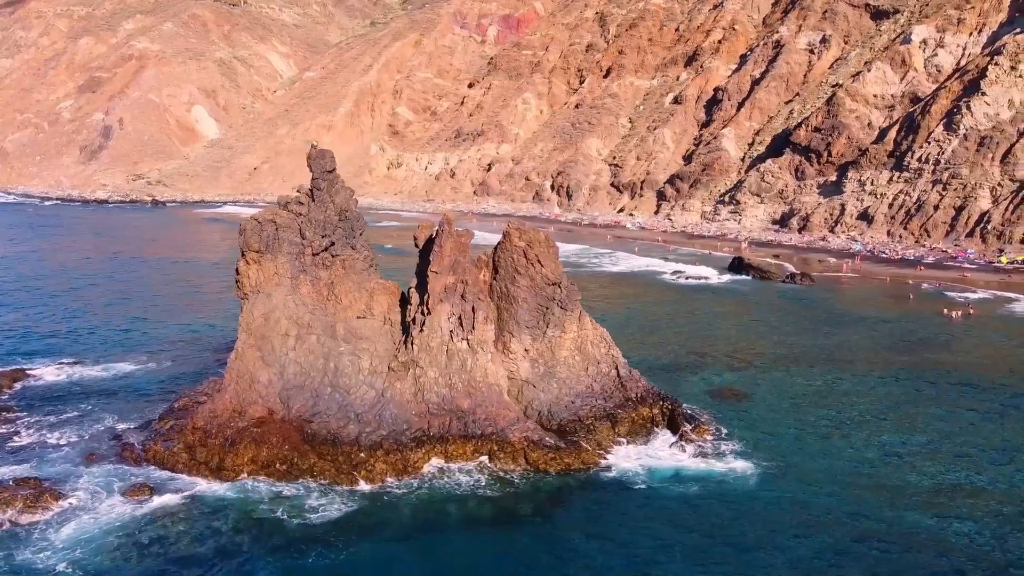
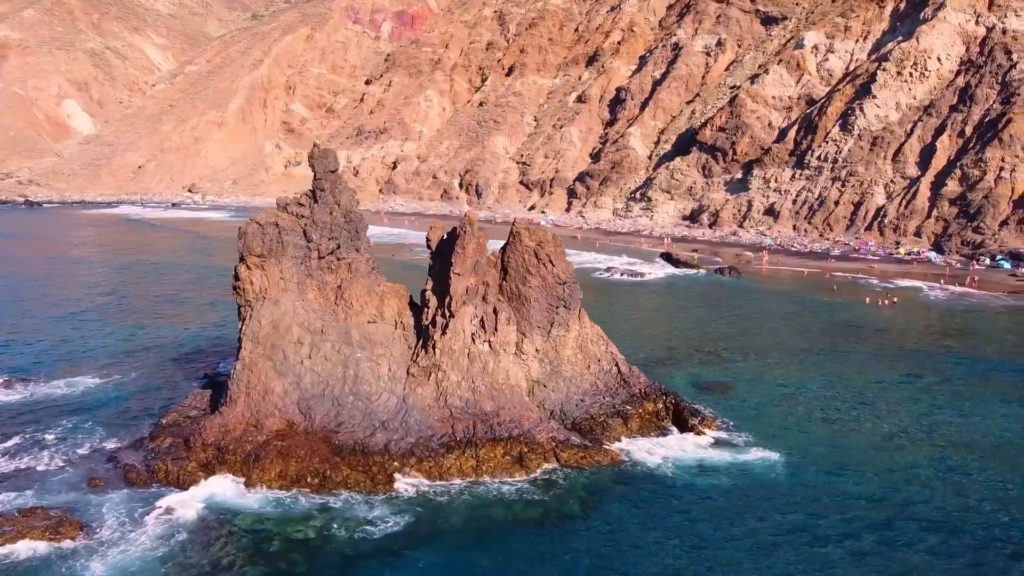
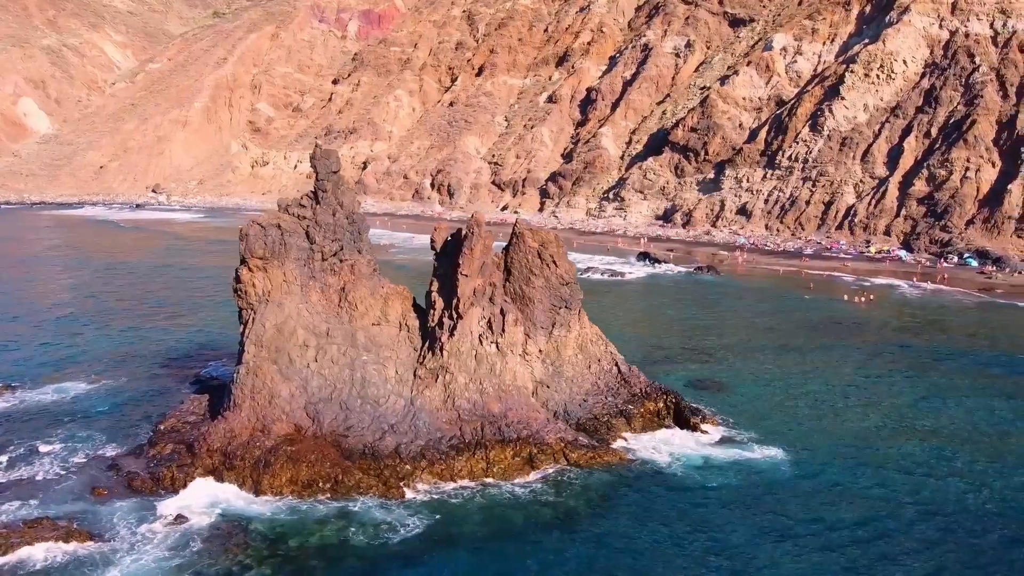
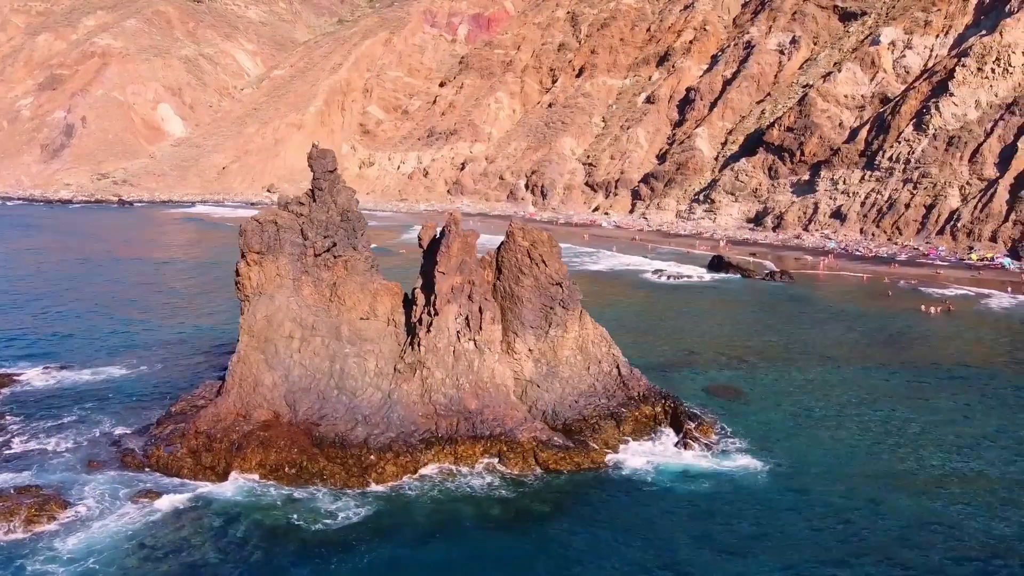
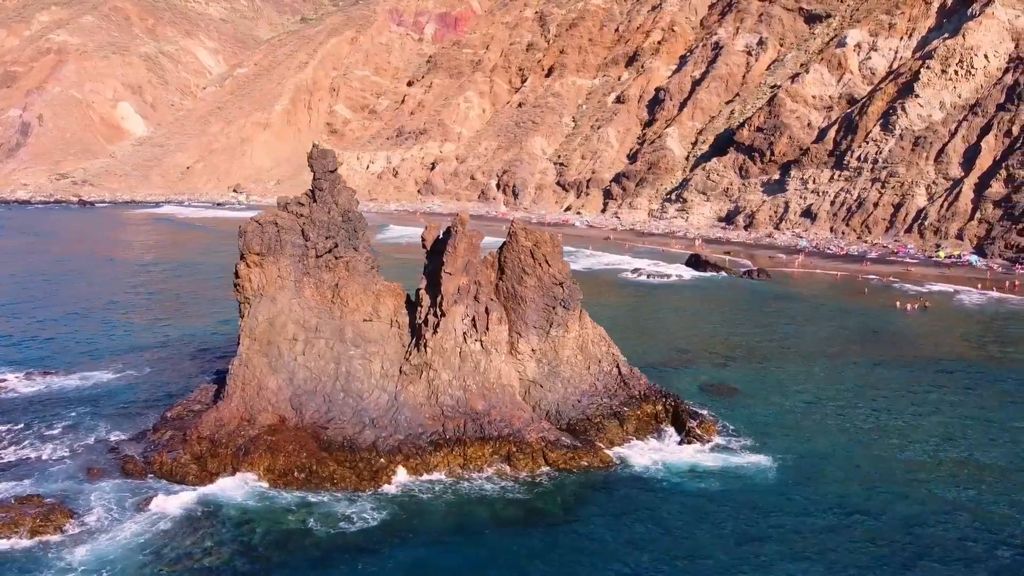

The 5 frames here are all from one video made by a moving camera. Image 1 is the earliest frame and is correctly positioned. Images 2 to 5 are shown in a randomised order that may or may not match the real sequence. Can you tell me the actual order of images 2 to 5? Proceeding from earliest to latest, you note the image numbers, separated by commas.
4, 5, 2, 3
